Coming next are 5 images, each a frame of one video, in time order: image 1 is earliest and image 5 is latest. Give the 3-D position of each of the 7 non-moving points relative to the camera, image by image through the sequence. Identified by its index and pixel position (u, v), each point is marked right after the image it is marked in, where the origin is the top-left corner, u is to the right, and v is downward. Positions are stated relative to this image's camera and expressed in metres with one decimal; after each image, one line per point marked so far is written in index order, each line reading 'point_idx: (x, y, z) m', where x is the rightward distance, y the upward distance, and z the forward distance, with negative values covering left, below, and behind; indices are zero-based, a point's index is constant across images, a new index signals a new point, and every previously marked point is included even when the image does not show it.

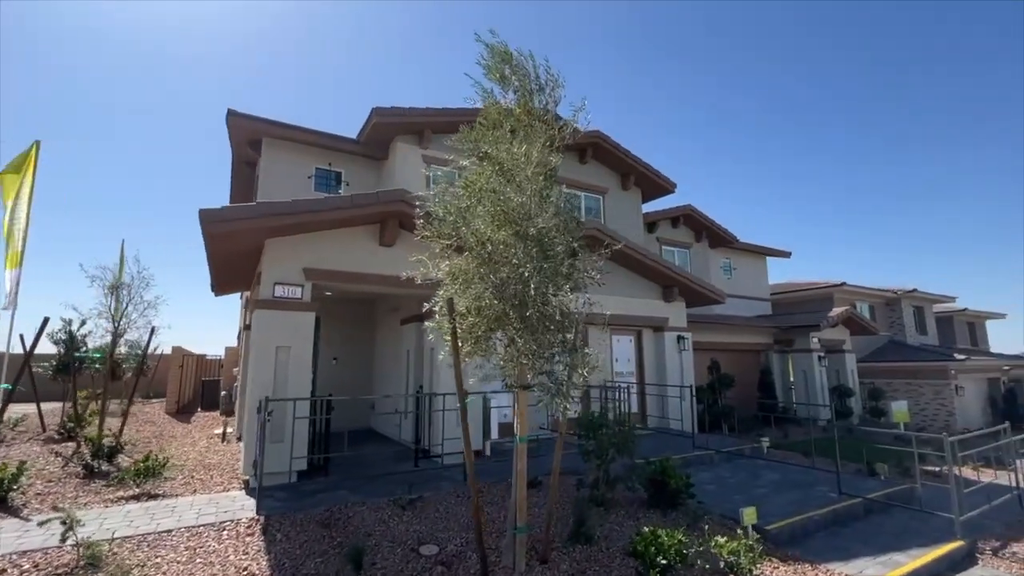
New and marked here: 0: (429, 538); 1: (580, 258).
0: (-0.9, -2.7, +5.3) m
1: (+0.6, +0.3, +5.4) m
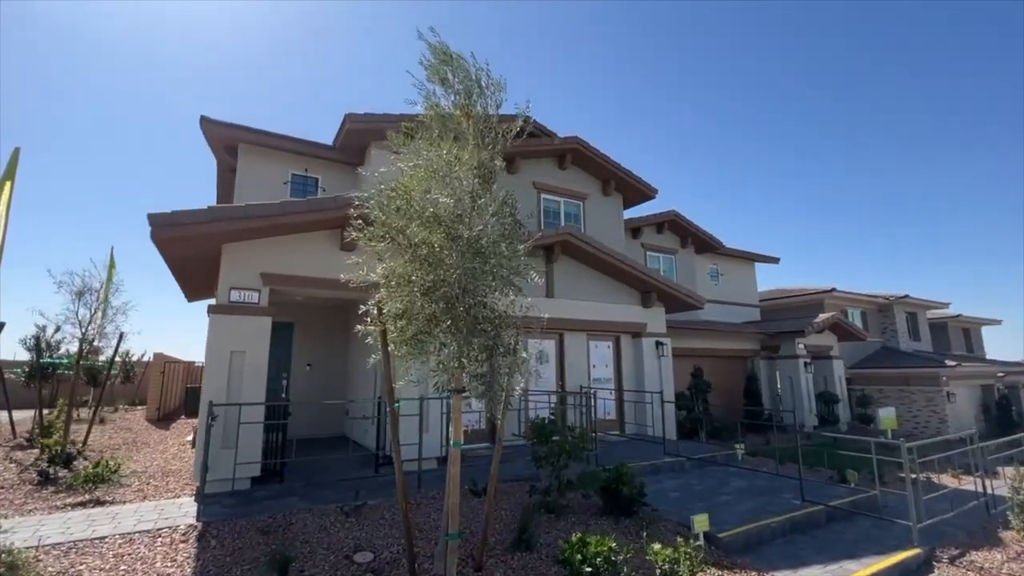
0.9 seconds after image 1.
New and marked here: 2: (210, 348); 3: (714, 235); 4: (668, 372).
0: (-1.5, -2.7, +5.2) m
1: (0.0, +0.3, +5.4) m
2: (-4.3, -0.9, +7.0) m
3: (+7.6, +2.0, +18.8) m
4: (+4.2, -2.3, +13.3) m
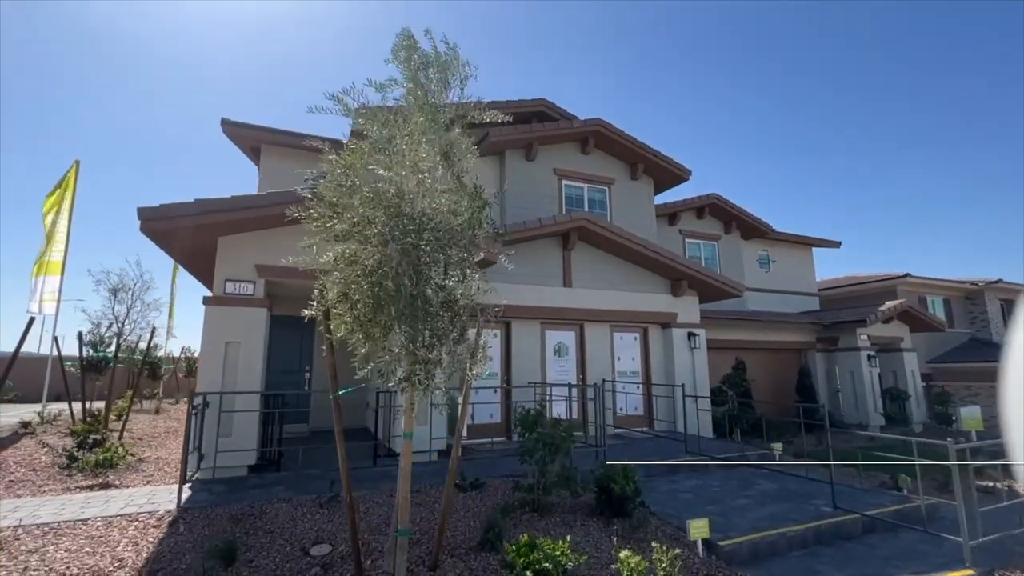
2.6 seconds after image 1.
0: (-1.9, -2.6, +5.0) m
1: (-0.4, +0.5, +5.0) m
2: (-4.4, -0.7, +7.1) m
3: (+8.8, +2.4, +17.4) m
4: (+4.8, -1.9, +12.4) m
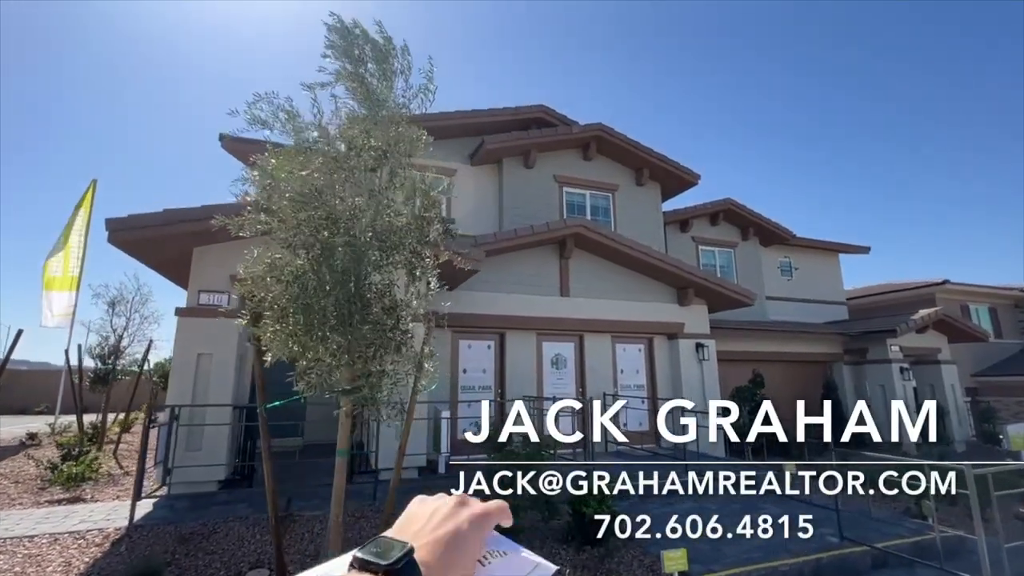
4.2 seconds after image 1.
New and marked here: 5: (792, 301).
0: (-2.3, -2.6, +4.7) m
1: (-0.9, +0.4, +4.7) m
2: (-4.8, -0.9, +7.0) m
3: (+9.0, +2.1, +16.5) m
4: (+4.7, -2.1, +11.7) m
5: (+9.7, -0.5, +17.0) m
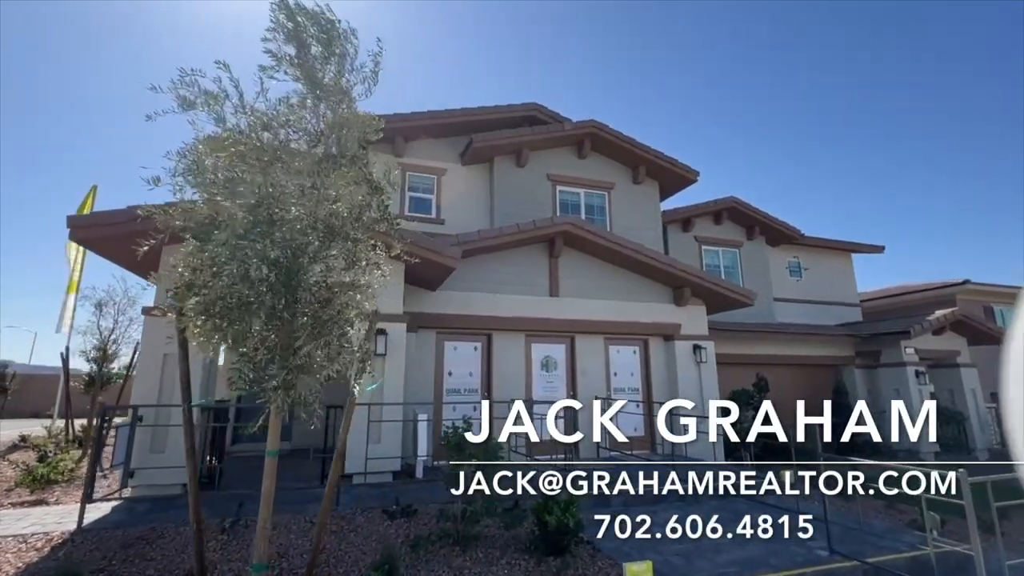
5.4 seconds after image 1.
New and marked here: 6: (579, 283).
0: (-2.8, -2.6, +4.5) m
1: (-1.4, +0.5, +4.5) m
2: (-5.2, -0.9, +6.9) m
3: (+8.9, +2.1, +16.0) m
4: (+4.5, -2.1, +11.2) m
5: (+9.6, -0.5, +16.3) m
6: (+1.5, +0.1, +10.8) m
